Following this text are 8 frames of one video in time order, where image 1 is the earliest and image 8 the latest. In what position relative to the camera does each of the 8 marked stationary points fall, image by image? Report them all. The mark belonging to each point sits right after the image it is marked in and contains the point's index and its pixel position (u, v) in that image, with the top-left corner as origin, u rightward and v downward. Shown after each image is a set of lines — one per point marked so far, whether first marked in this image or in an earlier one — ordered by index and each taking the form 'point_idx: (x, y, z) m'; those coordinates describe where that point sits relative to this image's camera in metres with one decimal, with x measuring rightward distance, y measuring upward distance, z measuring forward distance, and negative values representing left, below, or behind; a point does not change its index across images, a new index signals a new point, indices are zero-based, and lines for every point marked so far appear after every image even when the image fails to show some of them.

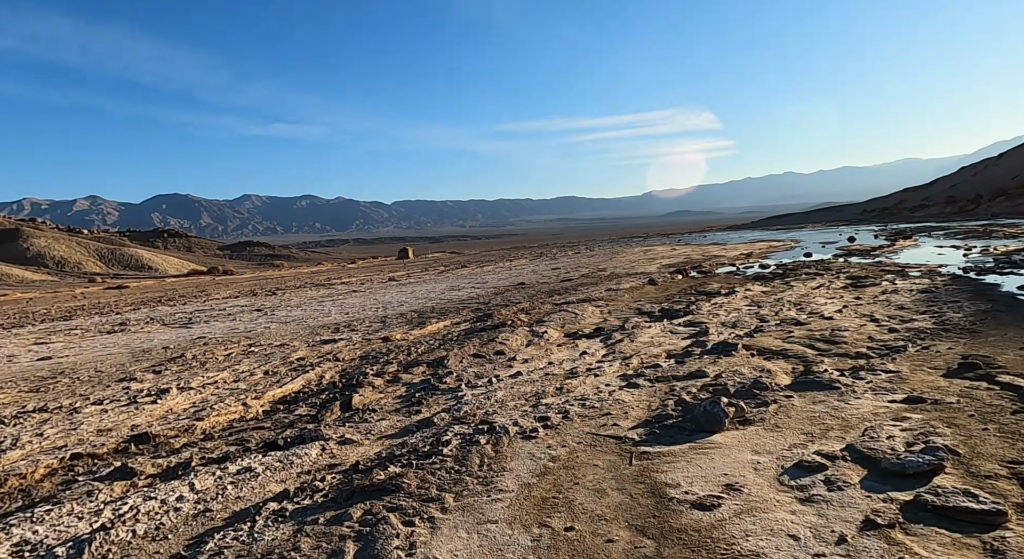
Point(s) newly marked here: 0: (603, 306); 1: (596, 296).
0: (+2.2, -0.7, +12.3) m
1: (+2.3, -0.5, +14.3) m
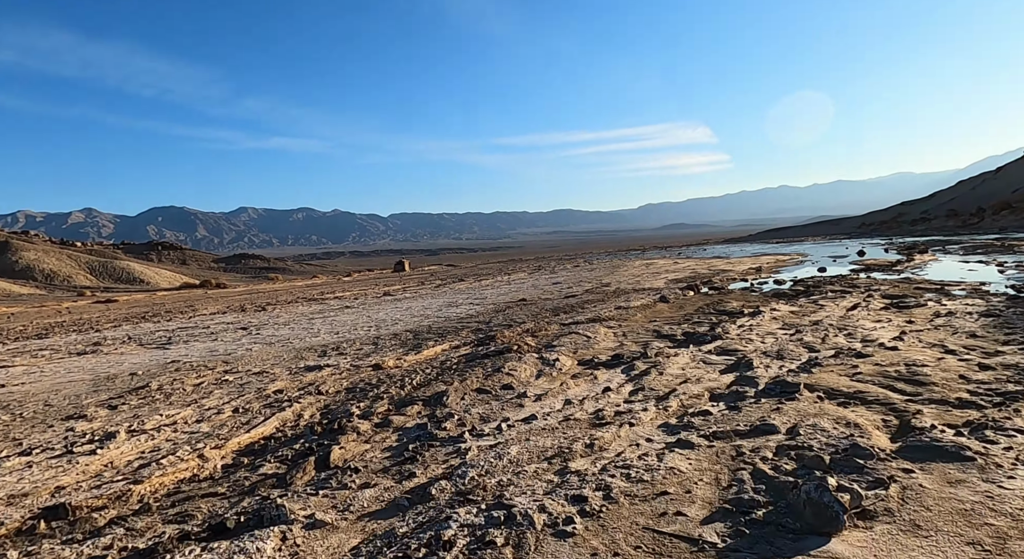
0: (+2.3, -1.1, +11.2) m
1: (+2.4, -0.9, +13.3) m
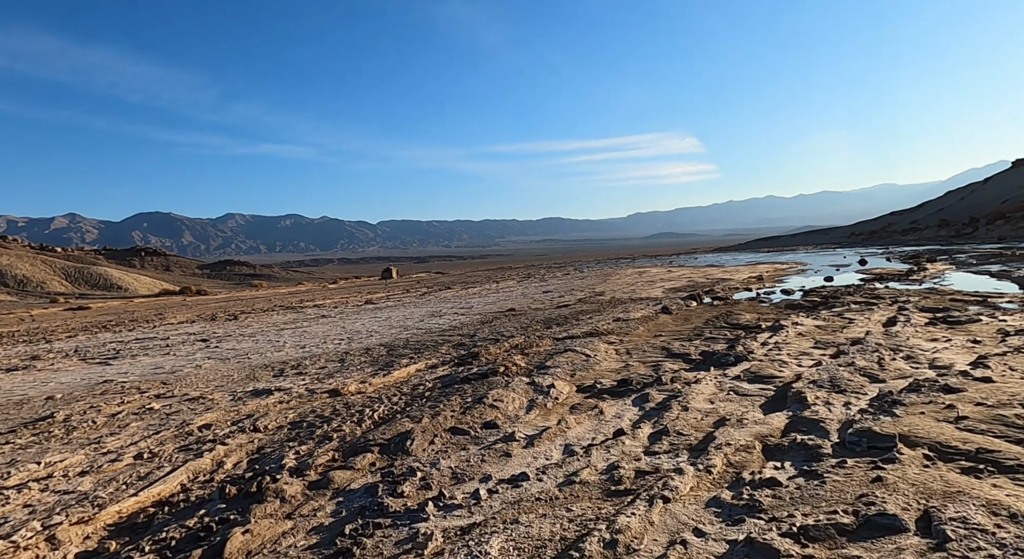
0: (+2.0, -1.3, +9.8) m
1: (+2.1, -1.1, +11.9) m
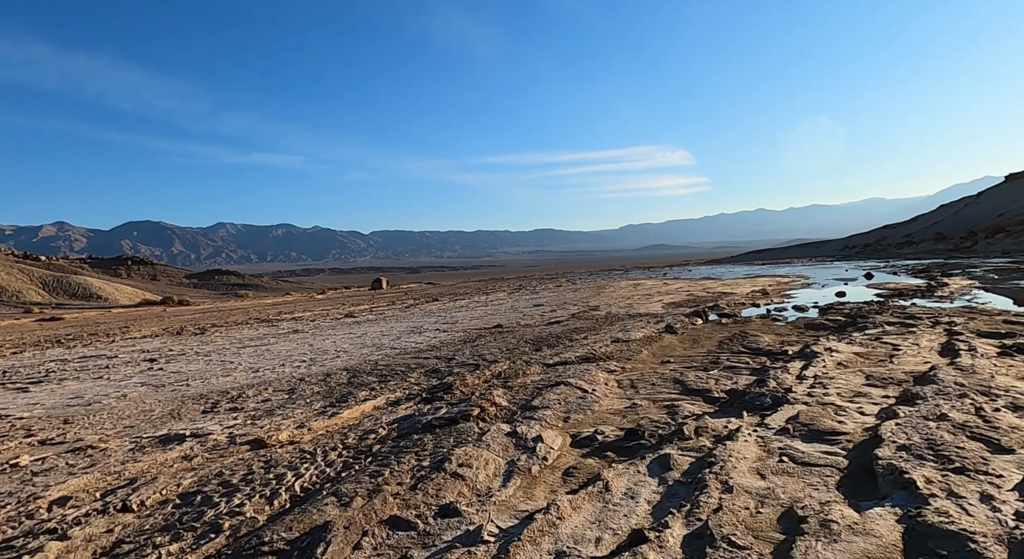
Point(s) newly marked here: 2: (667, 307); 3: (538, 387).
0: (+1.7, -1.5, +8.3) m
1: (+1.8, -1.5, +10.3) m
2: (+6.0, -1.0, +20.0) m
3: (+0.4, -1.5, +7.4) m
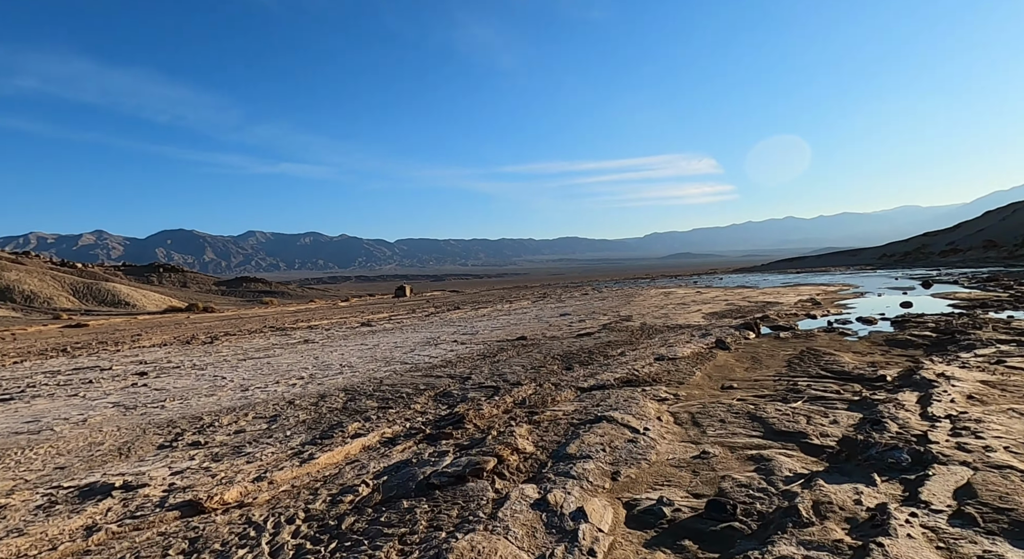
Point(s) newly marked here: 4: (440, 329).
0: (+2.1, -1.6, +6.6) m
1: (+2.2, -1.6, +8.6) m
2: (+6.8, -1.3, +18.1) m
3: (+0.7, -1.6, +5.8) m
4: (-2.7, -1.8, +19.5) m
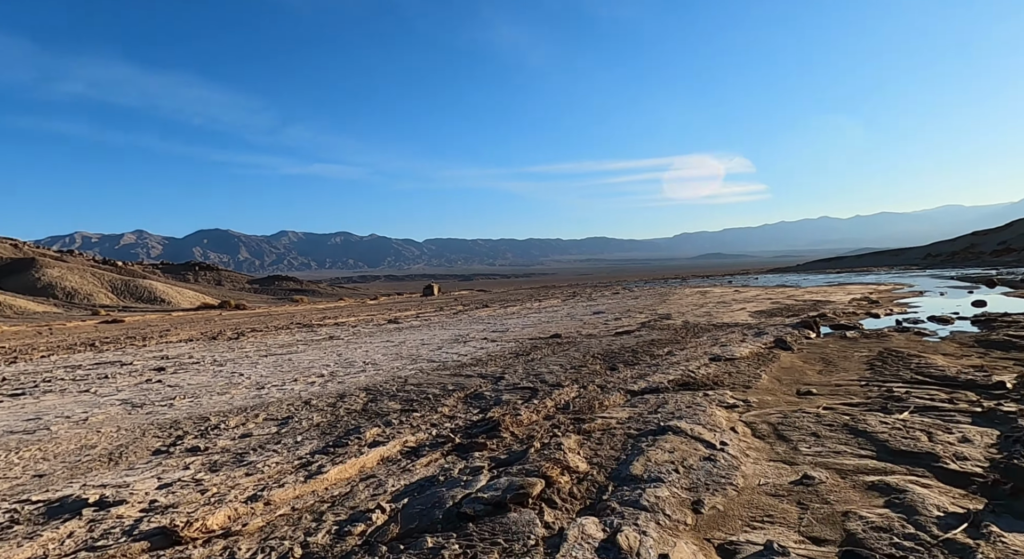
0: (+2.5, -1.4, +5.5) m
1: (+2.8, -1.4, +7.5) m
2: (+7.9, -1.2, +16.8) m
3: (+1.1, -1.4, +4.8) m
4: (-1.6, -1.7, +18.7) m
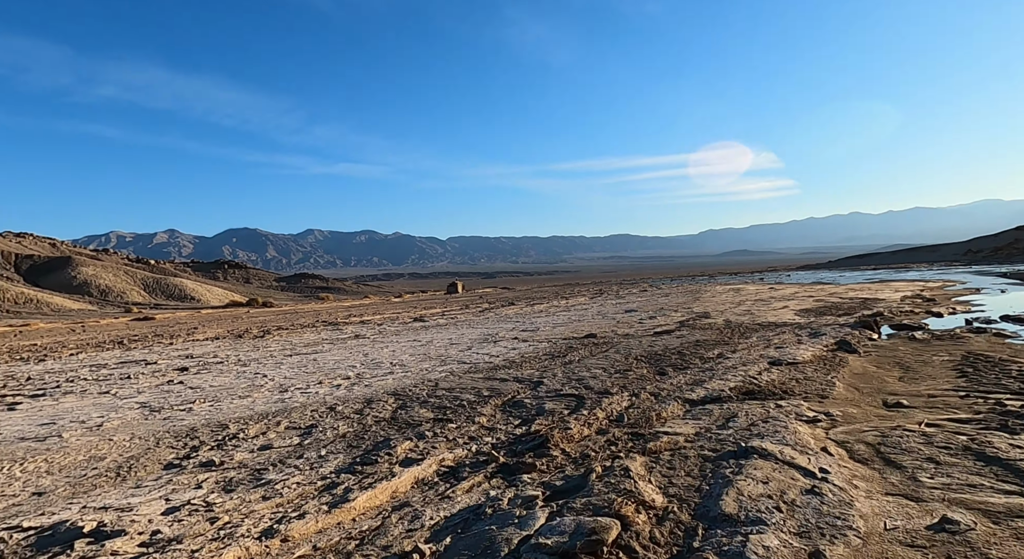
0: (+3.0, -1.4, +4.7) m
1: (+3.4, -1.3, +6.7) m
2: (+8.8, -1.1, +15.8) m
3: (+1.5, -1.4, +4.1) m
4: (-0.5, -1.6, +18.1) m
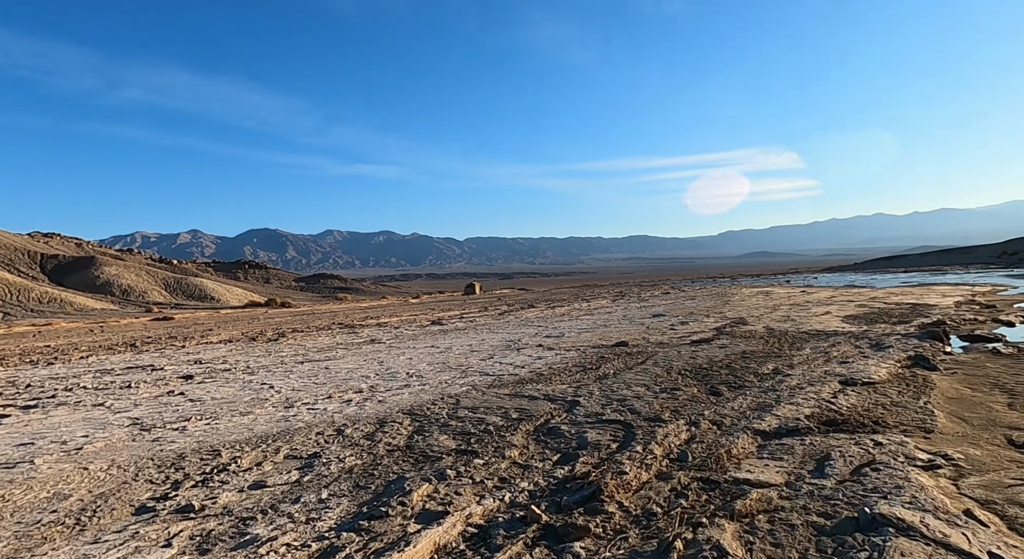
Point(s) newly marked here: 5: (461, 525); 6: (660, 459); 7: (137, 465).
0: (+3.3, -1.5, +3.7) m
1: (+3.7, -1.4, +5.7) m
2: (+9.5, -1.2, +14.5) m
3: (+1.8, -1.5, +3.1) m
4: (+0.2, -1.7, +17.1) m
5: (-0.3, -1.6, +3.5) m
6: (+1.3, -1.5, +4.5) m
7: (-3.8, -1.9, +5.4) m
